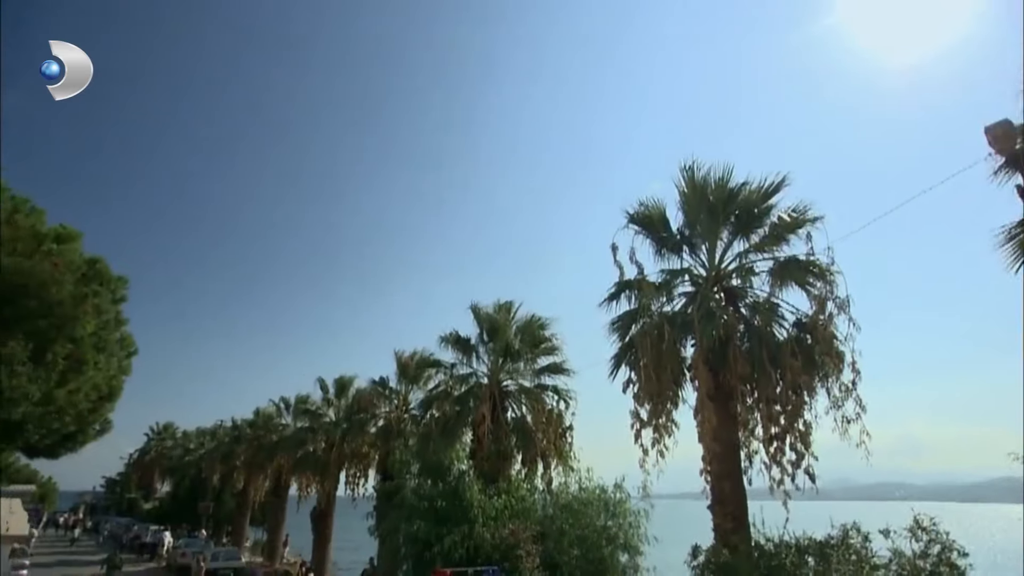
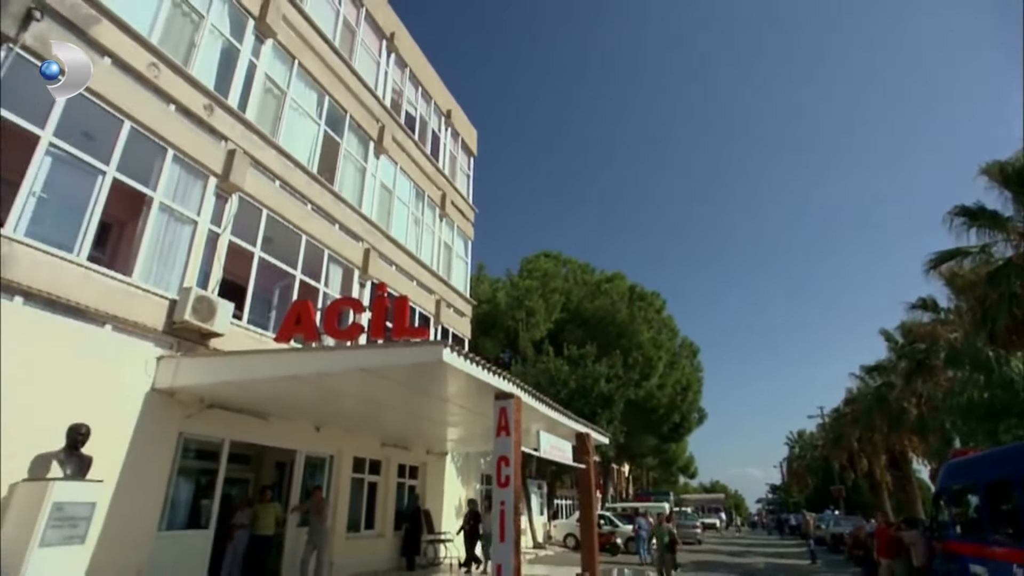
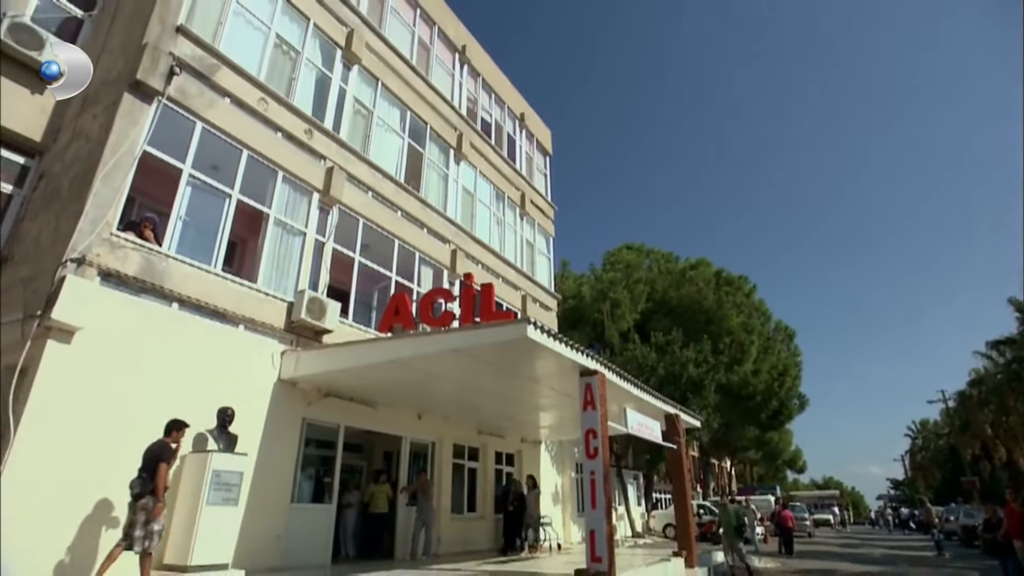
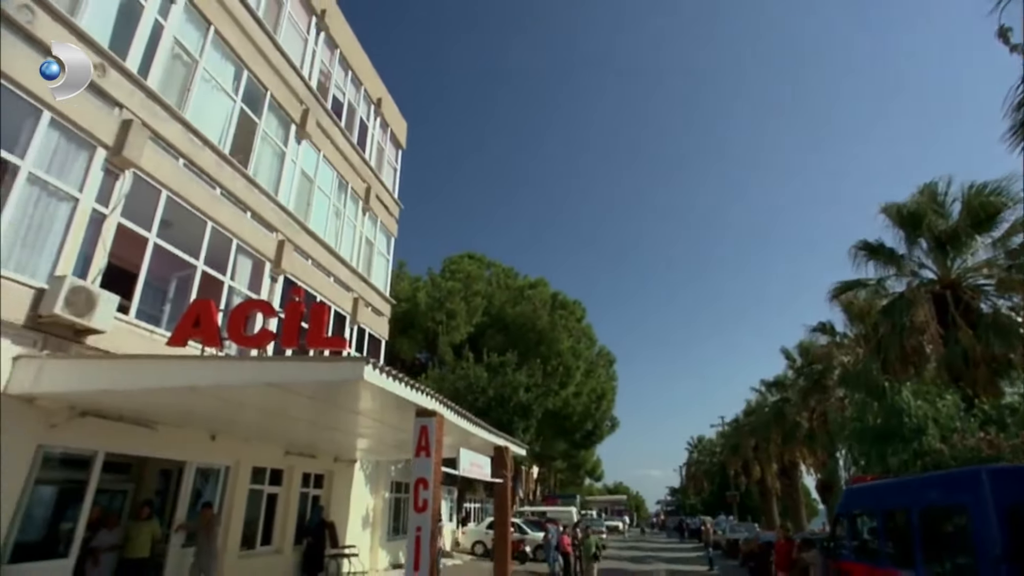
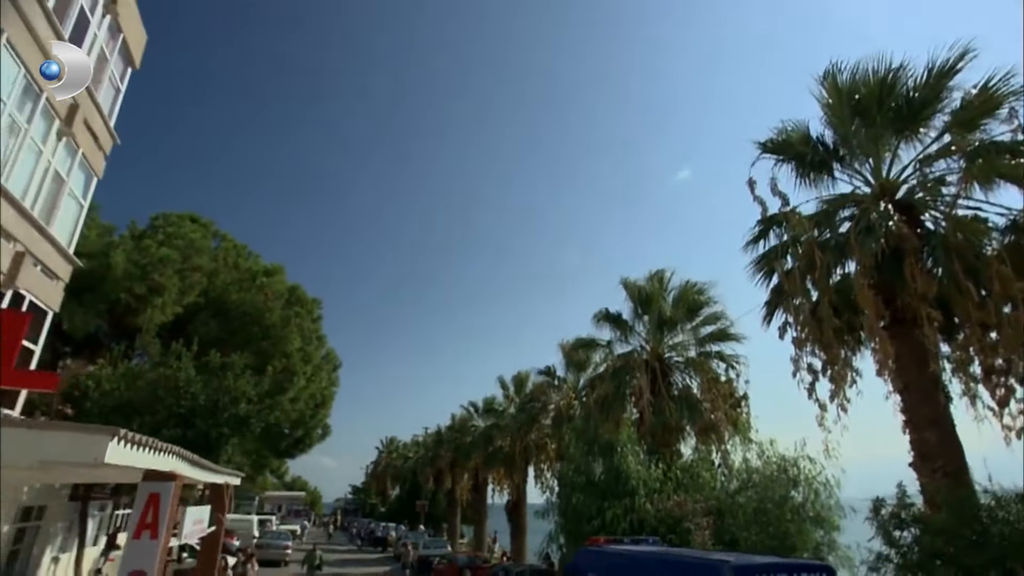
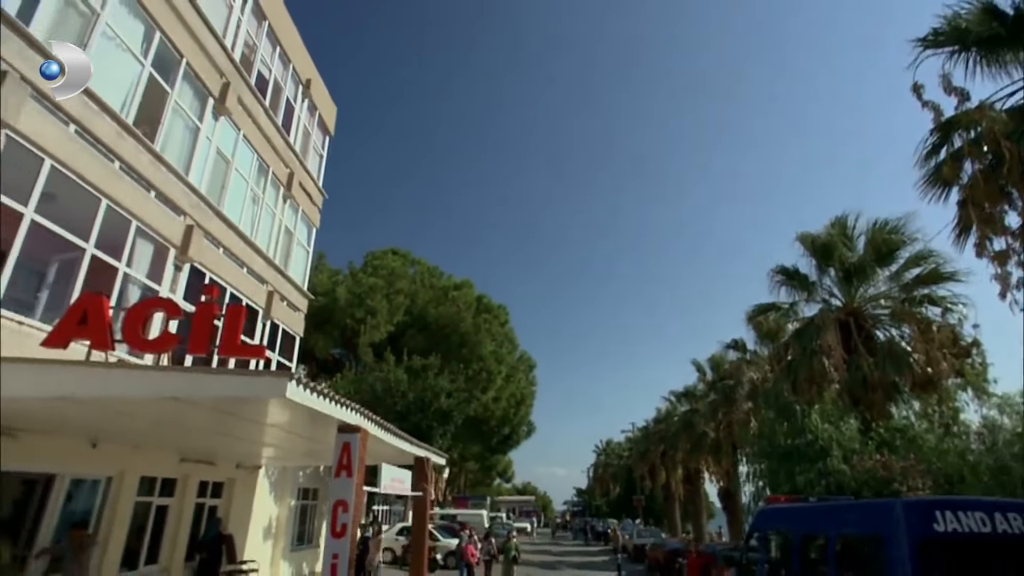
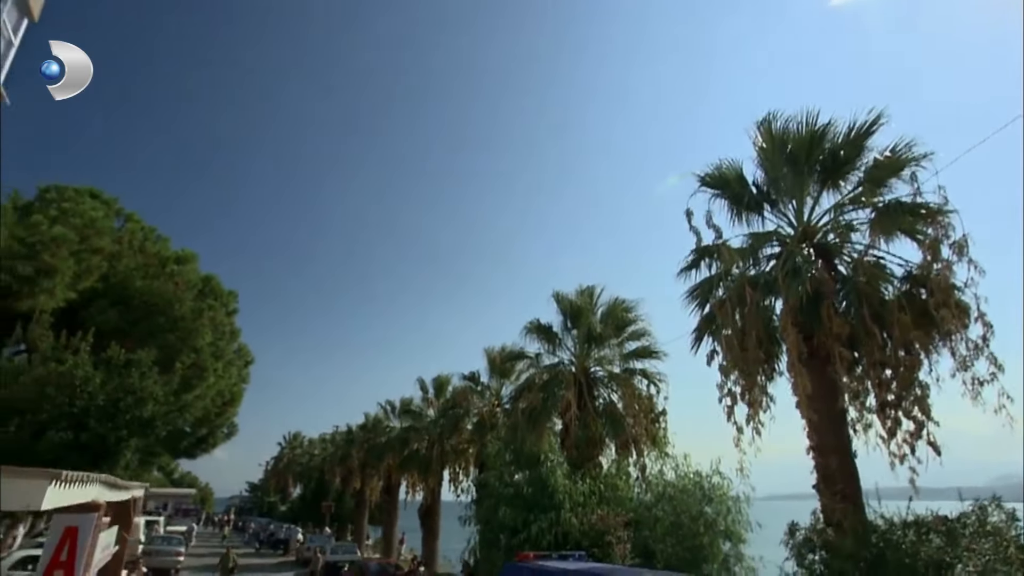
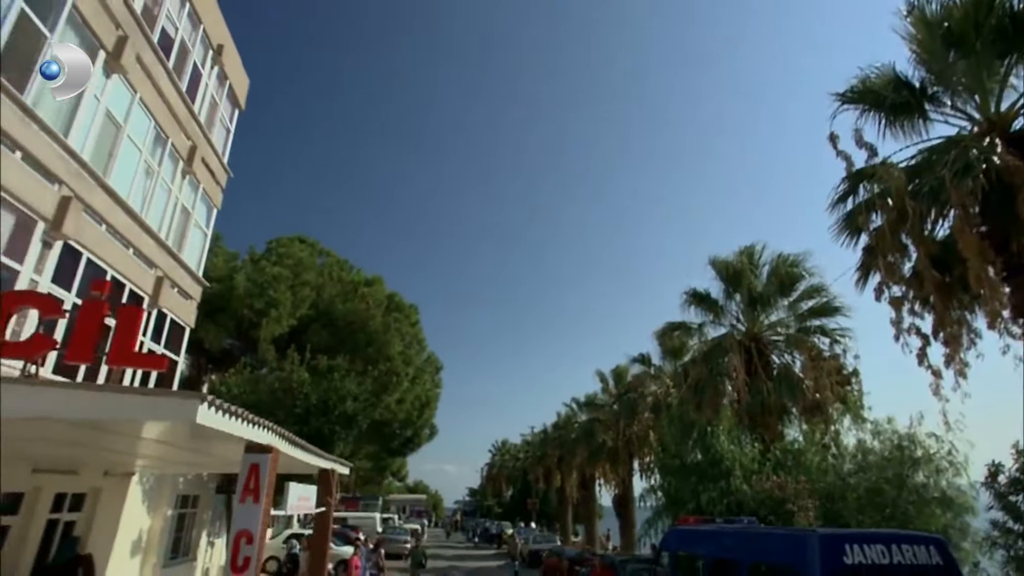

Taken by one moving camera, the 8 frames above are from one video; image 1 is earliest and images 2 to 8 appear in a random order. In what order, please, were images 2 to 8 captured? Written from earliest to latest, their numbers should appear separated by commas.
7, 5, 8, 6, 4, 2, 3
